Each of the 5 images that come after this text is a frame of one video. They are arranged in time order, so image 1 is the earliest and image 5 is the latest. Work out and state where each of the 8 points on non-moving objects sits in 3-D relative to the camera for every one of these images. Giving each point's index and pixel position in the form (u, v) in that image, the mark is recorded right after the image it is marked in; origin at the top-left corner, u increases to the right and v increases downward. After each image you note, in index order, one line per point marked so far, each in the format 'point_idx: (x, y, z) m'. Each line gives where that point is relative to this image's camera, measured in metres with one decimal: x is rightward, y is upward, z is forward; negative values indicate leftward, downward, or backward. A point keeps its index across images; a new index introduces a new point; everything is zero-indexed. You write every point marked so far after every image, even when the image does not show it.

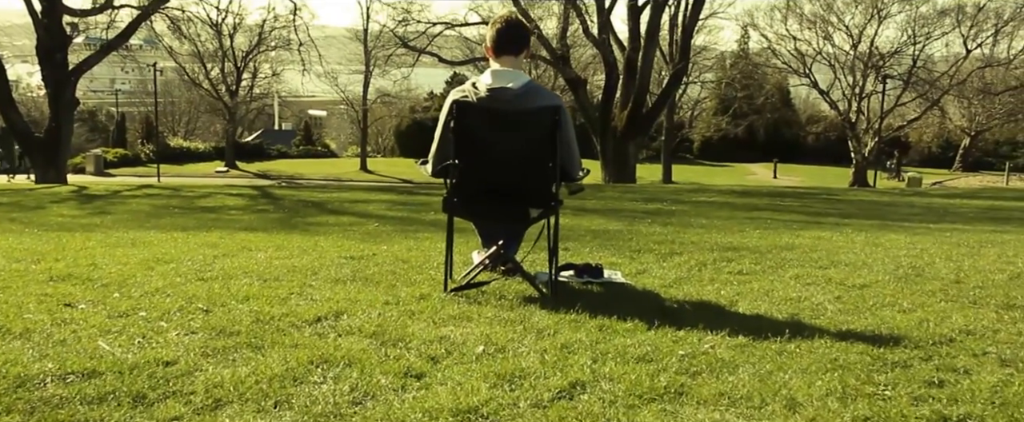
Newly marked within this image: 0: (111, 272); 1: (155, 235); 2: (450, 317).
0: (-2.3, -0.4, +6.2) m
1: (-3.2, -0.2, +9.9) m
2: (-0.3, -0.5, +5.0) m
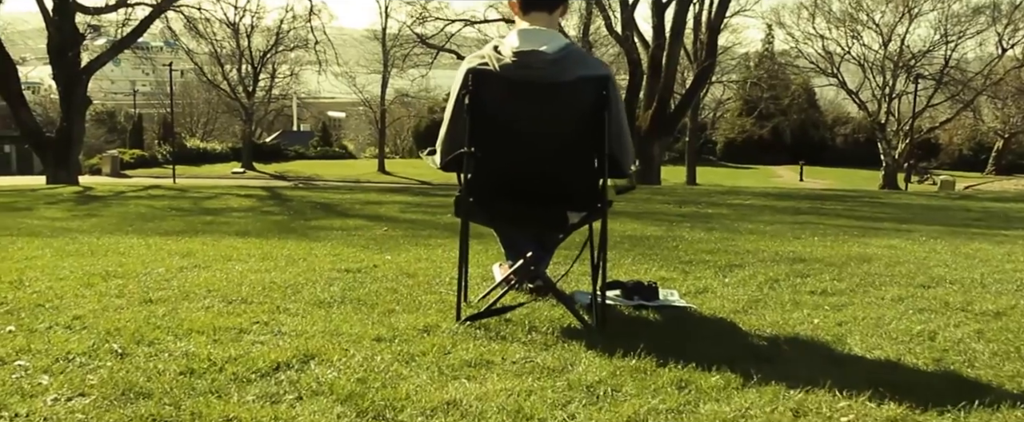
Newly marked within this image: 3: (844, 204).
0: (-2.2, -0.4, +4.9) m
1: (-3.0, -0.2, +8.5) m
2: (-0.2, -0.5, +3.6) m
3: (+5.8, +0.1, +19.0) m
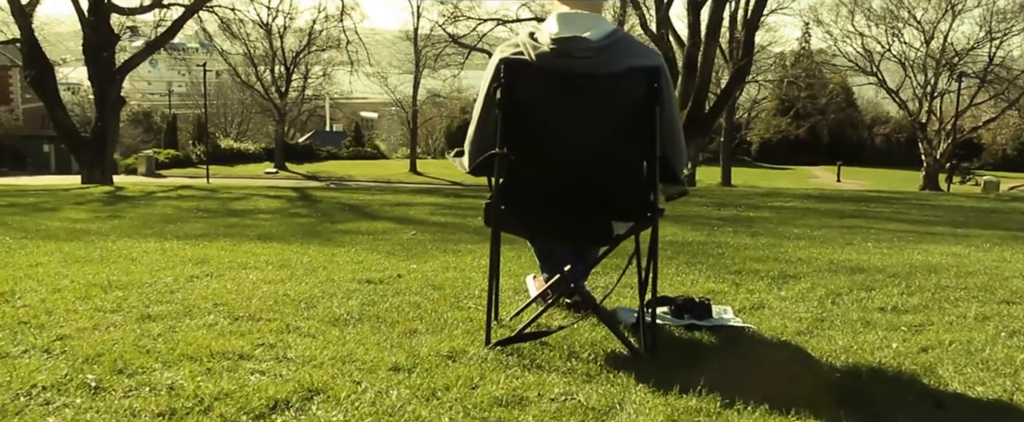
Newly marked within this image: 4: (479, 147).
0: (-2.0, -0.4, +4.4) m
1: (-2.7, -0.3, +8.1) m
2: (0.0, -0.5, +3.0) m
3: (+6.4, +0.1, +18.2) m
4: (-0.1, +0.2, +4.1) m
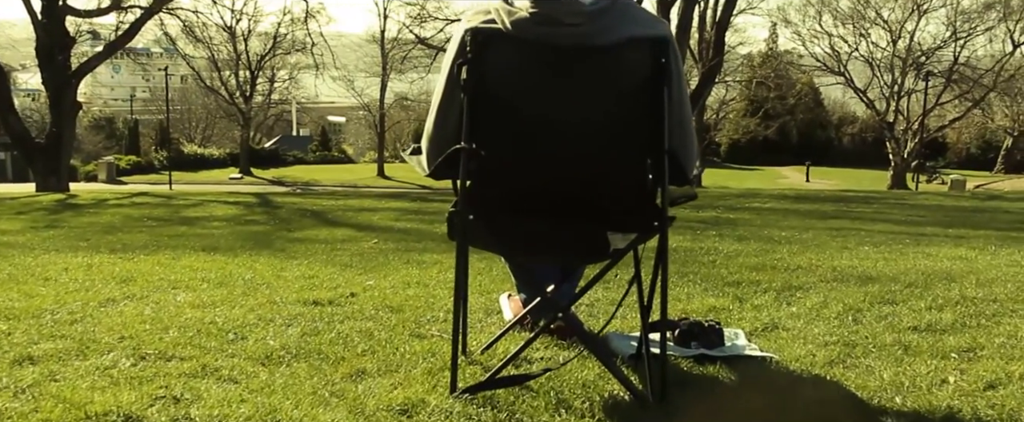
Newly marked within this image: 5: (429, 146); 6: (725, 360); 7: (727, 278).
0: (-2.1, -0.5, +3.5) m
1: (-2.9, -0.3, +7.2) m
2: (-0.1, -0.6, +2.2) m
3: (+5.9, +0.1, +17.6) m
4: (-0.2, +0.2, +3.3) m
5: (-0.3, +0.2, +3.3) m
6: (+0.7, -0.5, +3.7) m
7: (+1.3, -0.4, +6.4) m
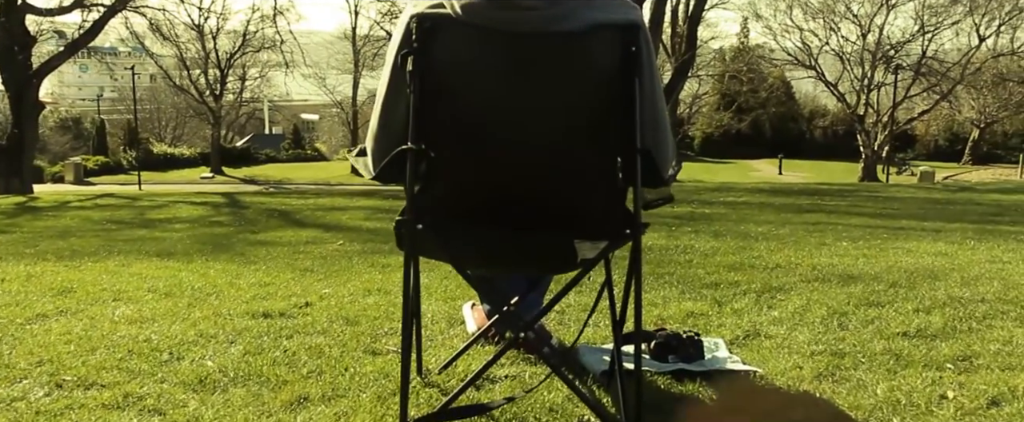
0: (-2.2, -0.5, +3.2) m
1: (-3.1, -0.4, +6.8) m
2: (-0.2, -0.6, +1.9) m
3: (+5.4, +0.2, +17.4) m
4: (-0.3, +0.2, +3.0) m
5: (-0.4, +0.2, +3.0) m
6: (+0.6, -0.5, +3.4) m
7: (+1.1, -0.4, +6.1) m
